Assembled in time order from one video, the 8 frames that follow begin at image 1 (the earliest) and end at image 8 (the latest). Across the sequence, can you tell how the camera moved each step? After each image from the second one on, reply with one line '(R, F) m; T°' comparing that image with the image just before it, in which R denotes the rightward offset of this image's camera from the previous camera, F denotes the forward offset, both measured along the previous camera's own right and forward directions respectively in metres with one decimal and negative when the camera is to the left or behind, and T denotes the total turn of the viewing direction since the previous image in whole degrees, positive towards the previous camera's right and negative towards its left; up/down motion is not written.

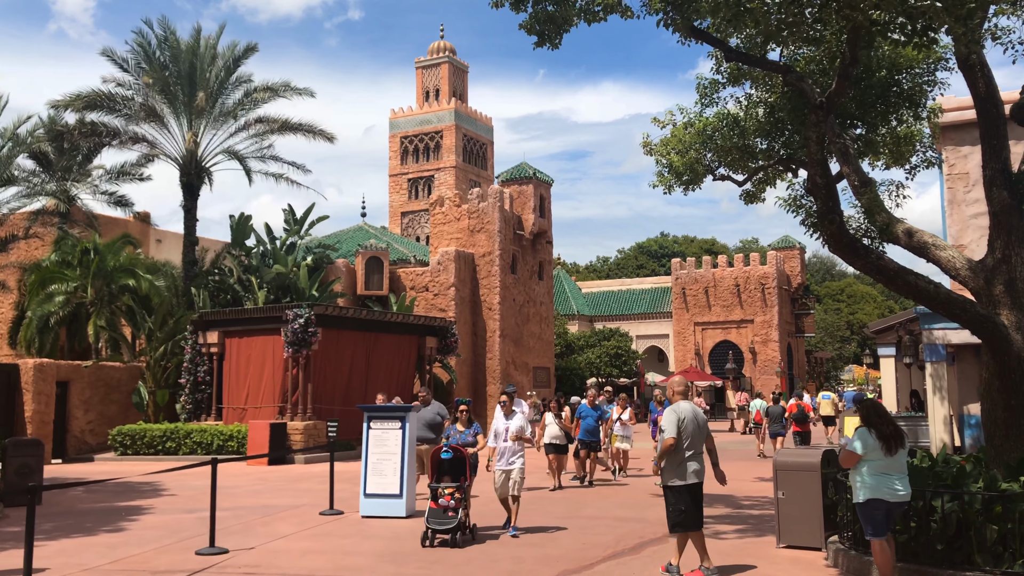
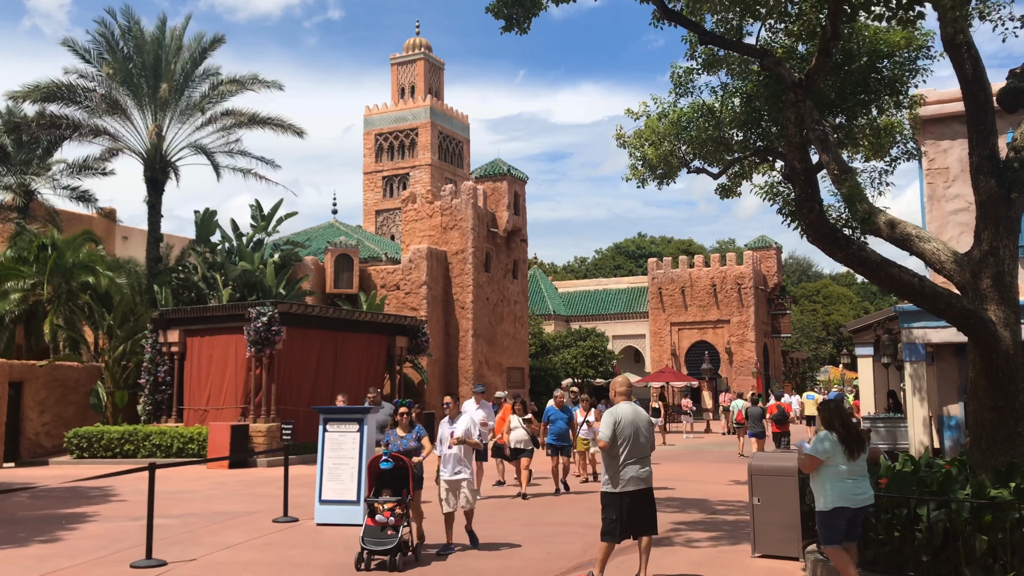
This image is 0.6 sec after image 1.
(+0.2, +0.5) m; +1°
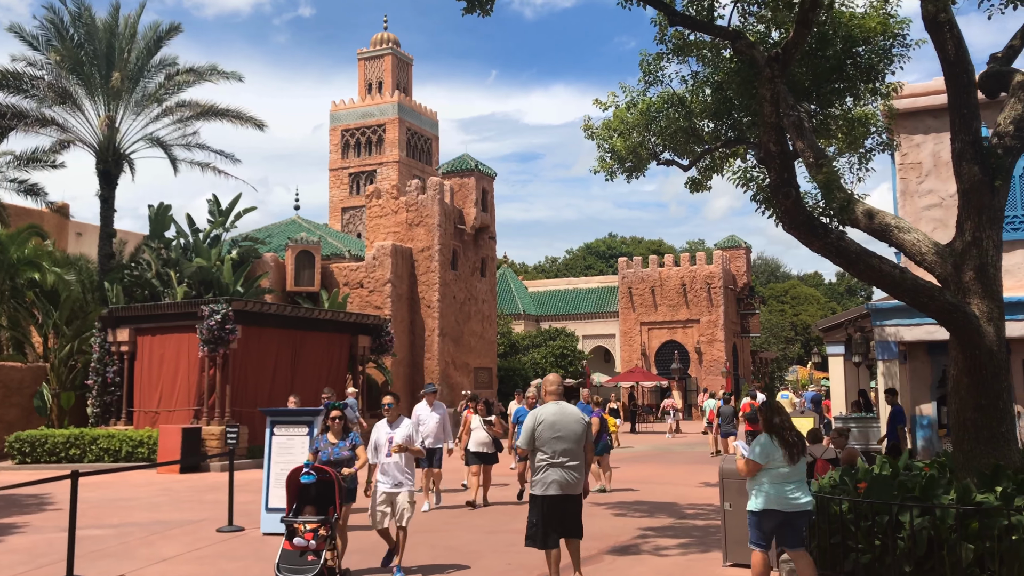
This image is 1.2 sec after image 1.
(+0.1, +0.5) m; +2°
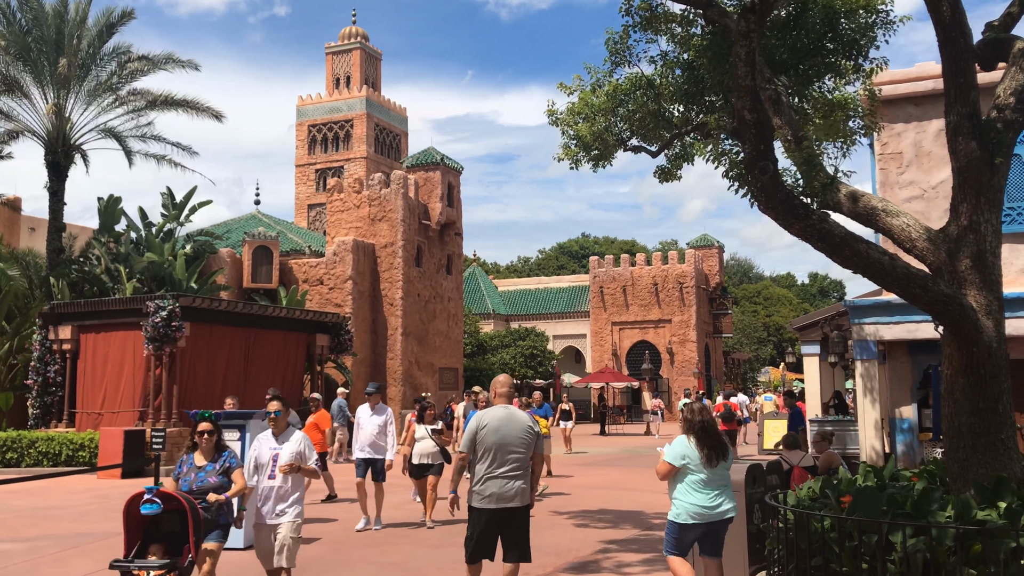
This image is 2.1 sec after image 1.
(+0.2, +0.8) m; +2°
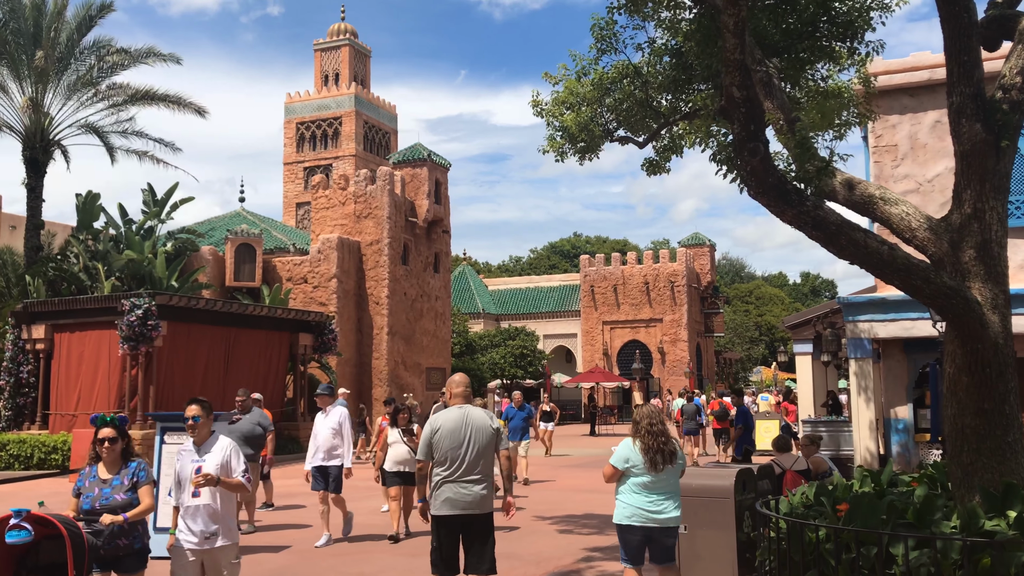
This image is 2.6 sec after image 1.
(+0.1, +0.4) m; 0°
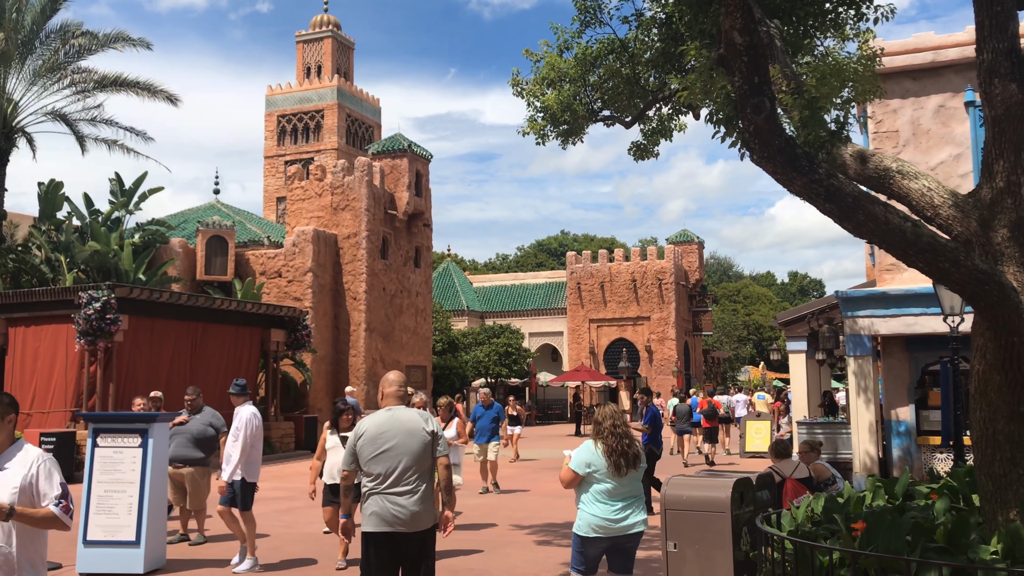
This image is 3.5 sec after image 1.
(+0.1, +0.8) m; +1°
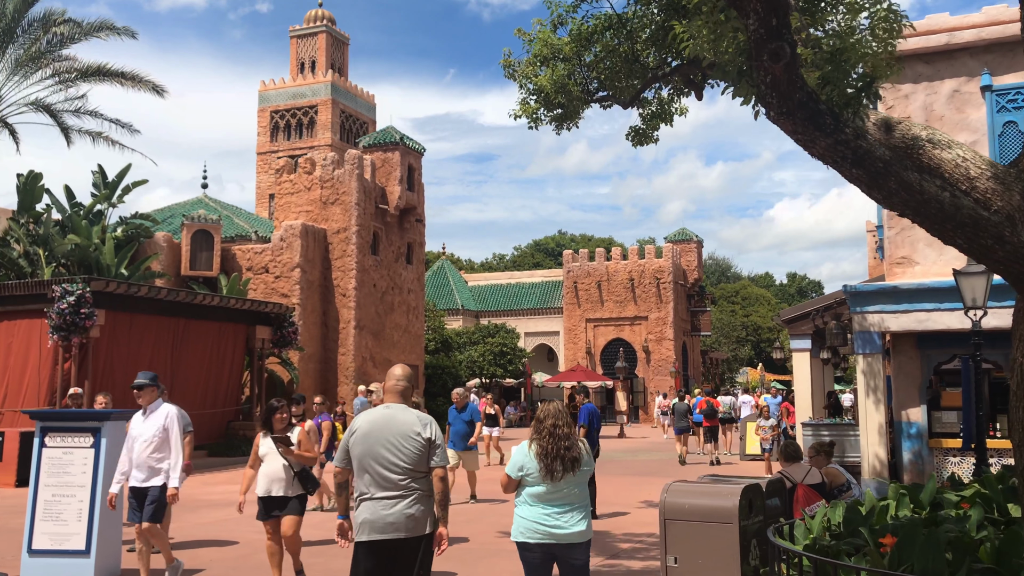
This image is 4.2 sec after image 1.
(+0.1, +0.6) m; 0°
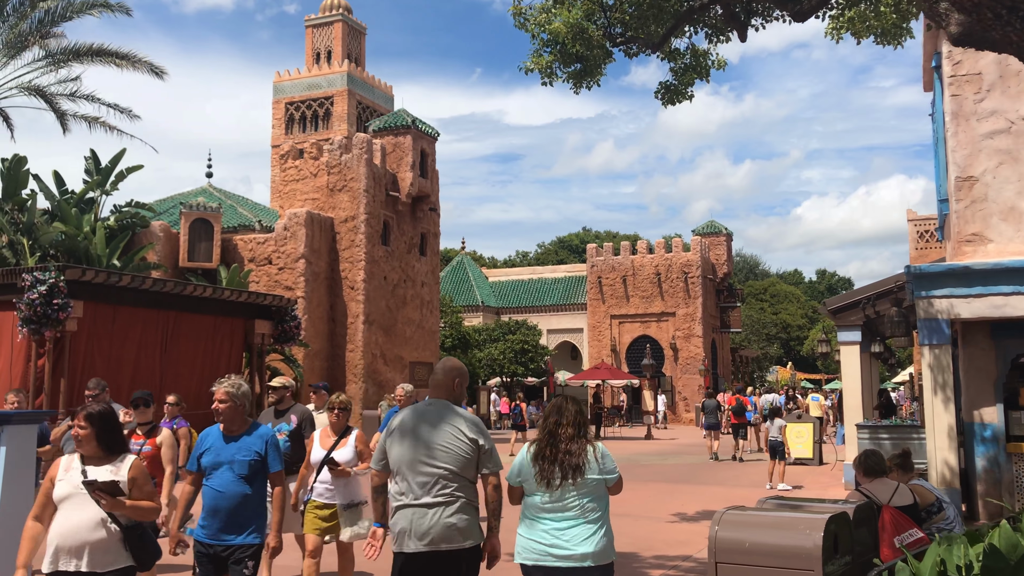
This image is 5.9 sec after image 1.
(+0.2, +1.4) m; -2°
